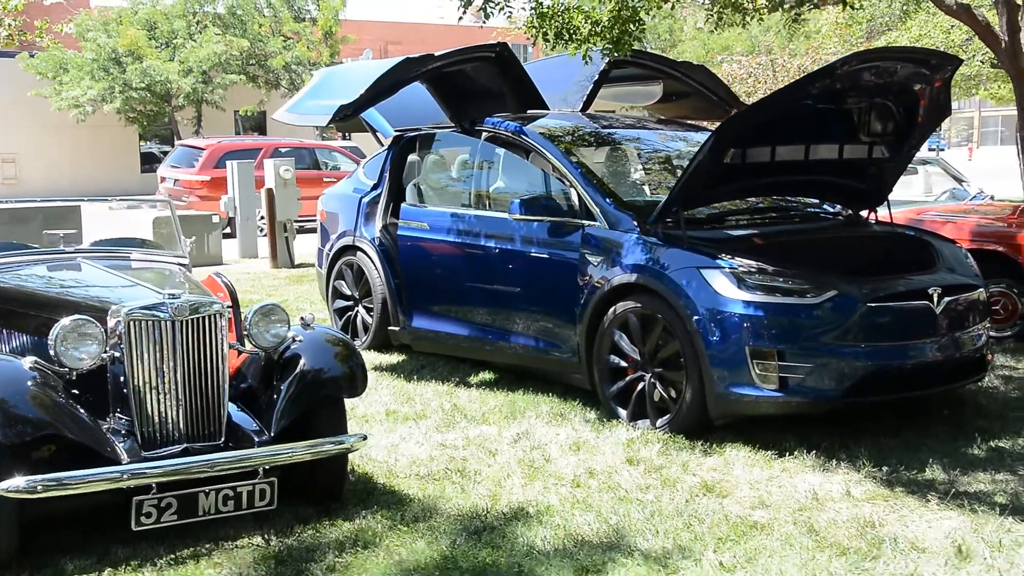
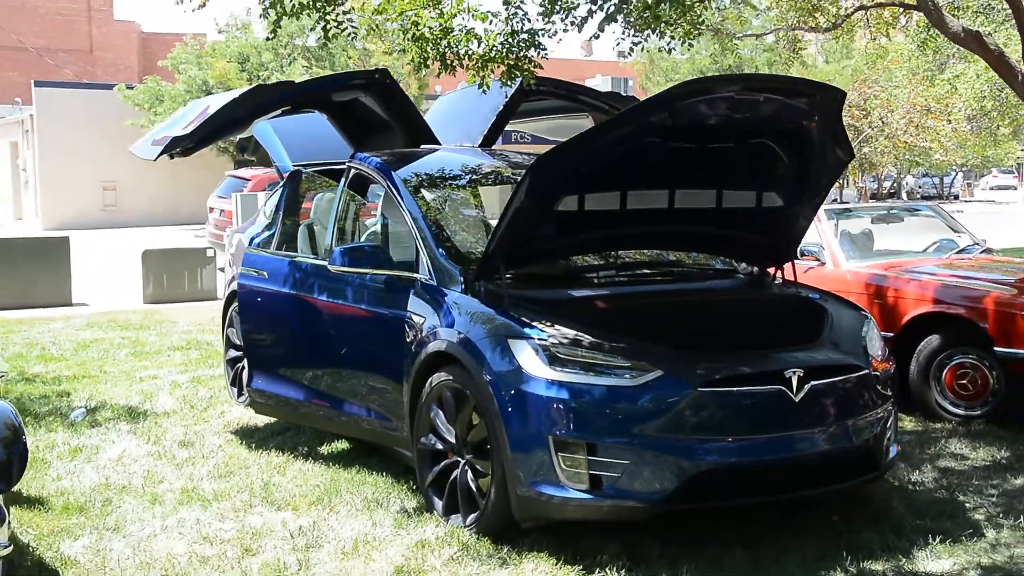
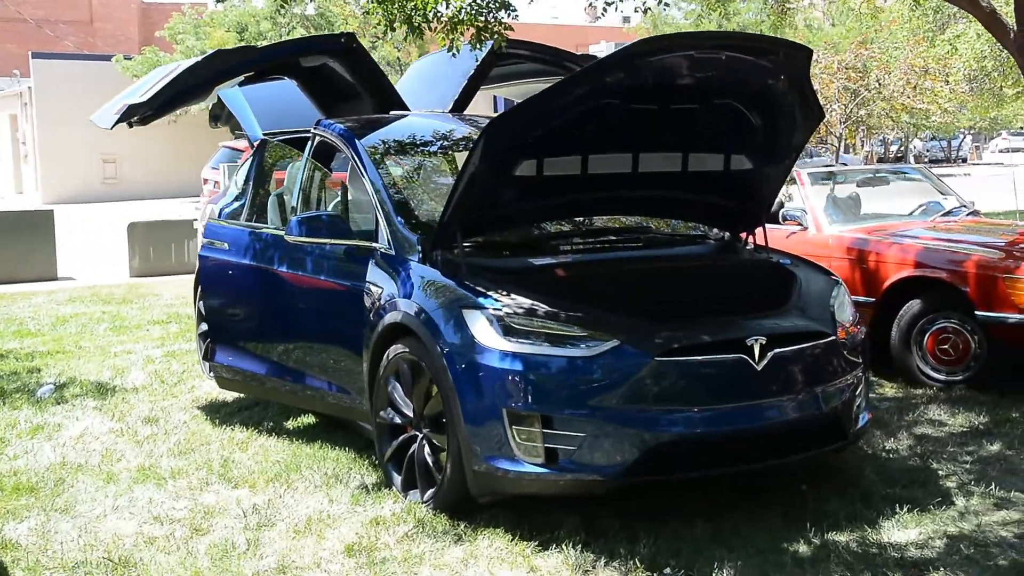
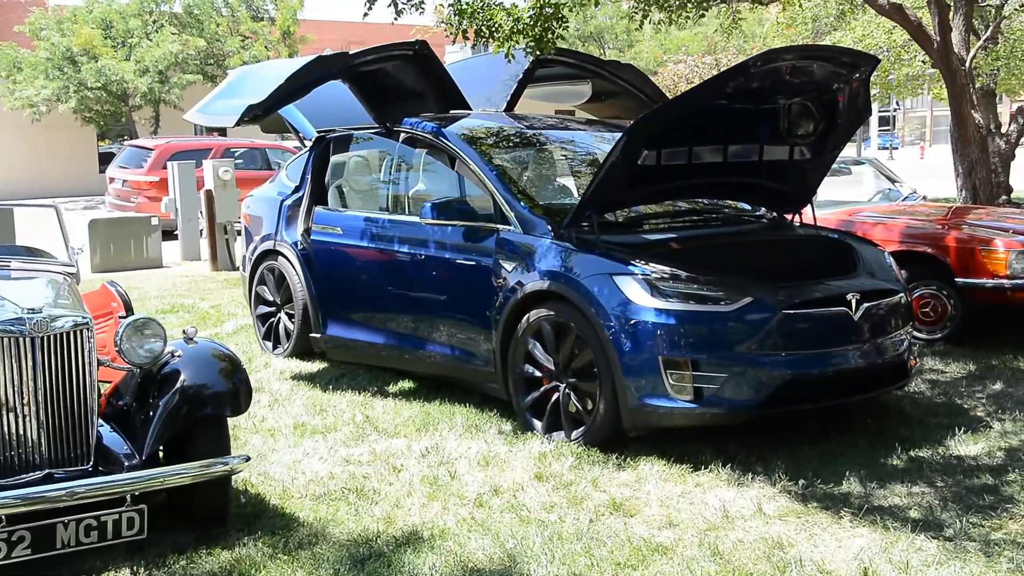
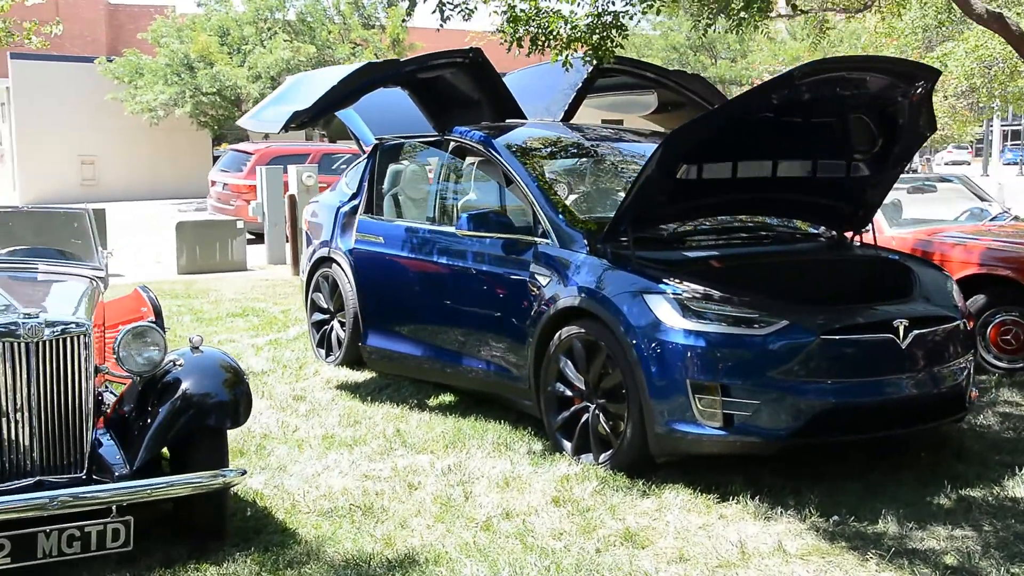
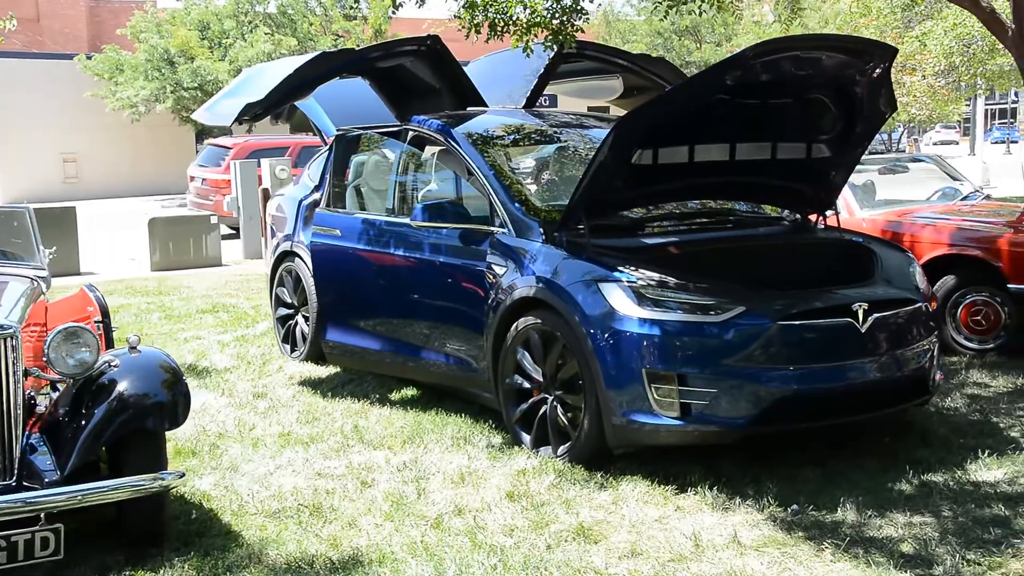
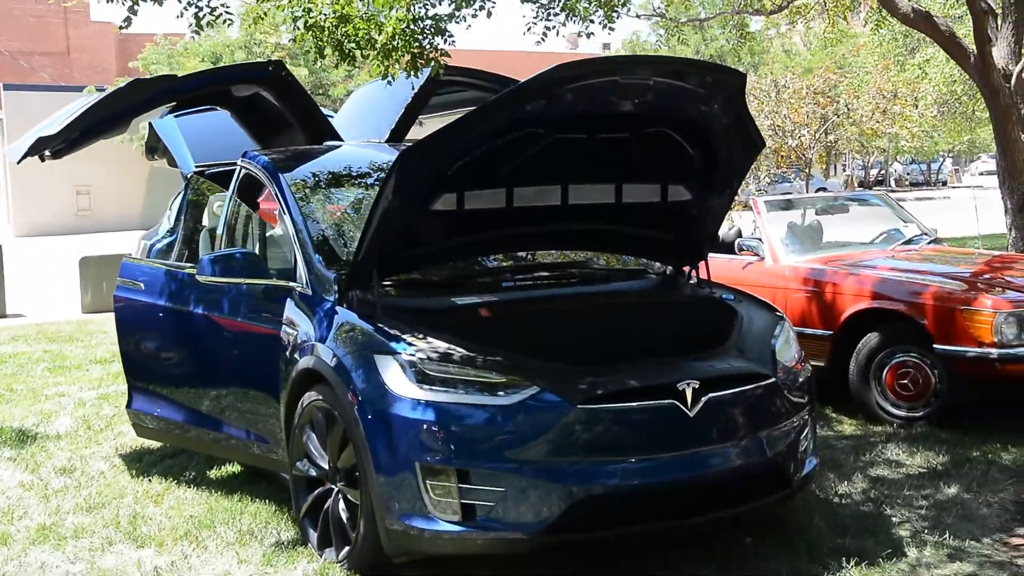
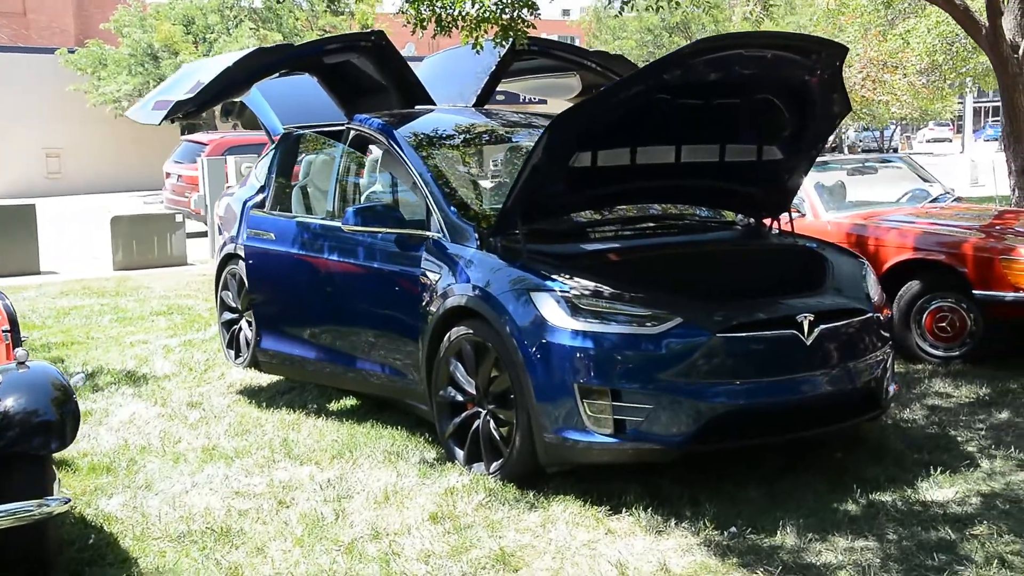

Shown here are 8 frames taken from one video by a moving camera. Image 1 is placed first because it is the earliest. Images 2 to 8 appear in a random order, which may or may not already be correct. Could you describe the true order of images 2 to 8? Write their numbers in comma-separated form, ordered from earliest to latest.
4, 5, 6, 8, 2, 3, 7
